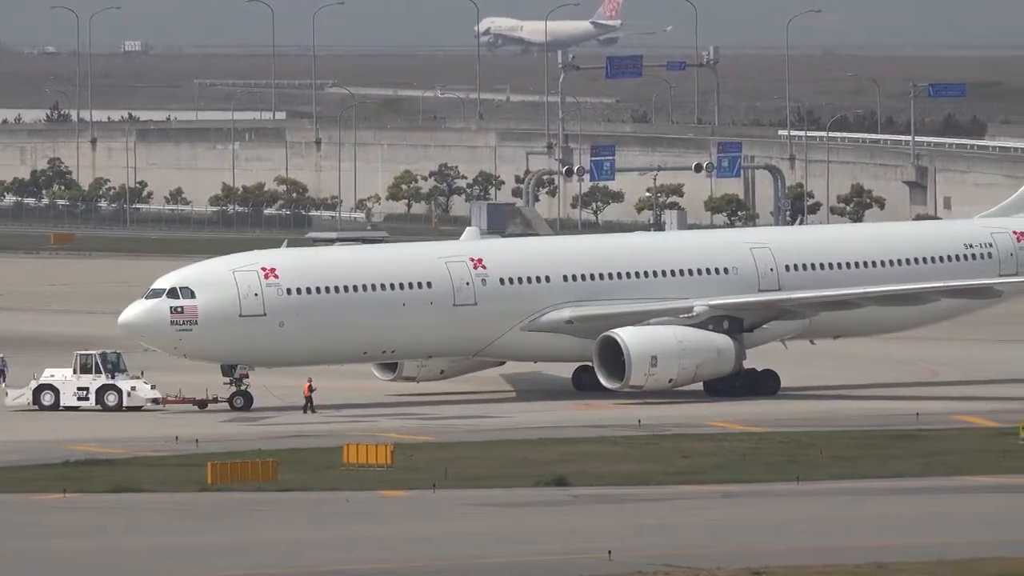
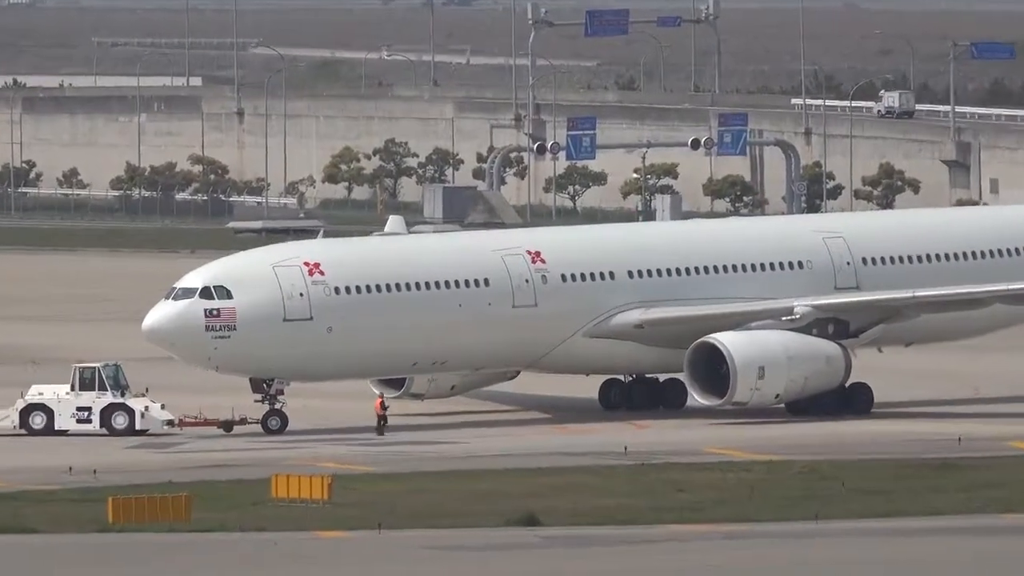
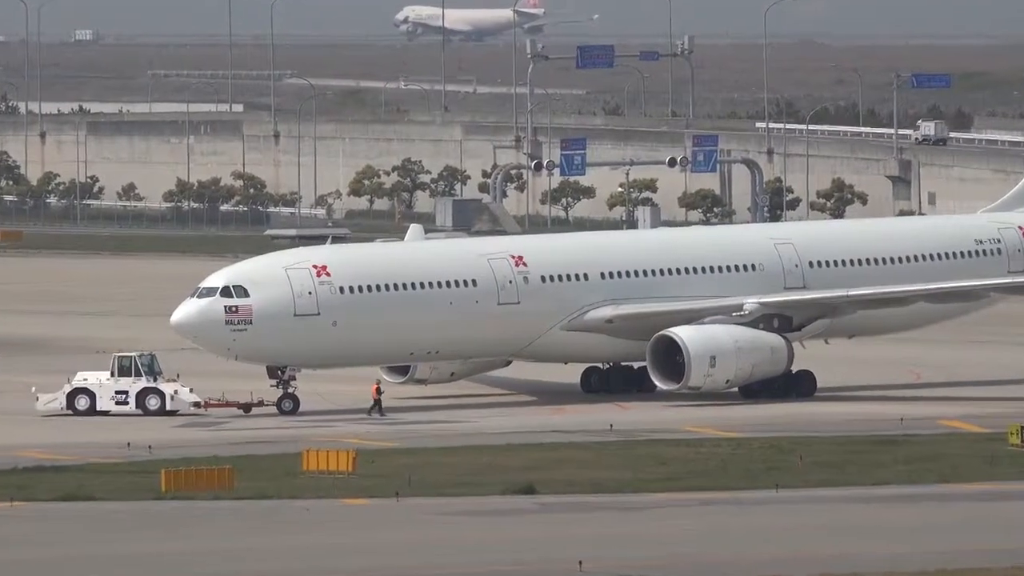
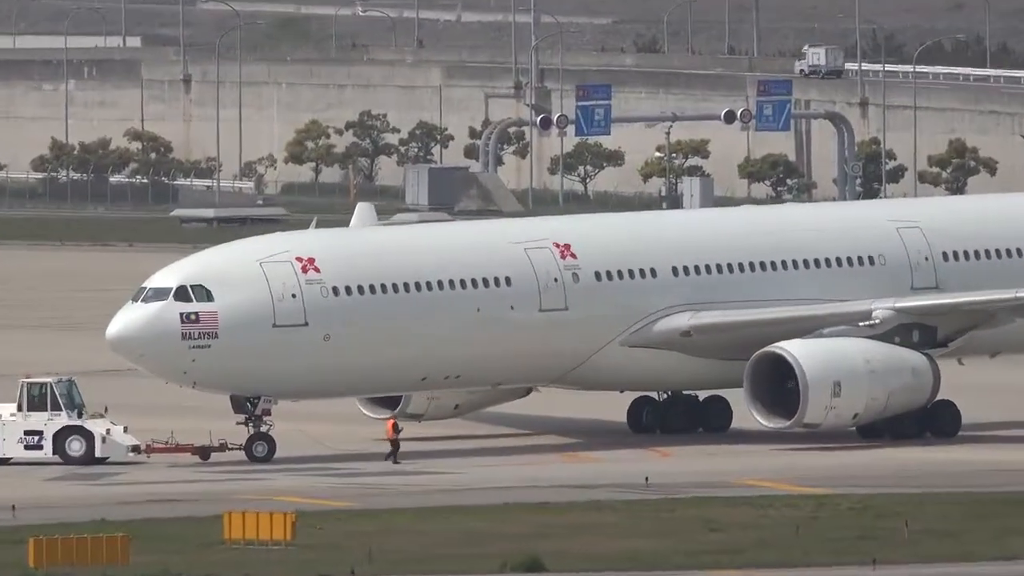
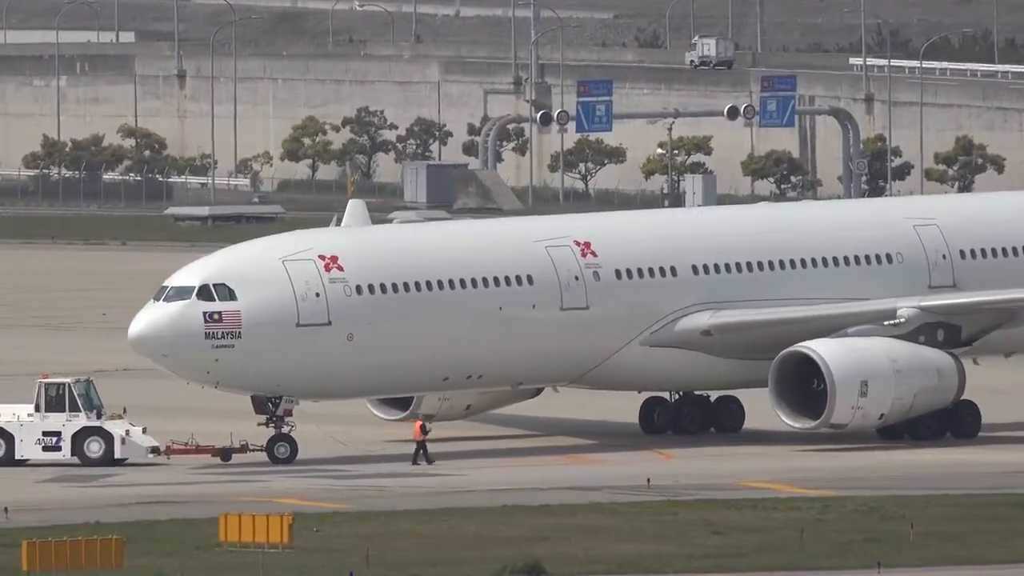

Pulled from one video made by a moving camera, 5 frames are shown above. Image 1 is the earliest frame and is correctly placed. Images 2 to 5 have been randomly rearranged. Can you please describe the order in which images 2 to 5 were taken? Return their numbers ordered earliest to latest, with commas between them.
3, 2, 4, 5
